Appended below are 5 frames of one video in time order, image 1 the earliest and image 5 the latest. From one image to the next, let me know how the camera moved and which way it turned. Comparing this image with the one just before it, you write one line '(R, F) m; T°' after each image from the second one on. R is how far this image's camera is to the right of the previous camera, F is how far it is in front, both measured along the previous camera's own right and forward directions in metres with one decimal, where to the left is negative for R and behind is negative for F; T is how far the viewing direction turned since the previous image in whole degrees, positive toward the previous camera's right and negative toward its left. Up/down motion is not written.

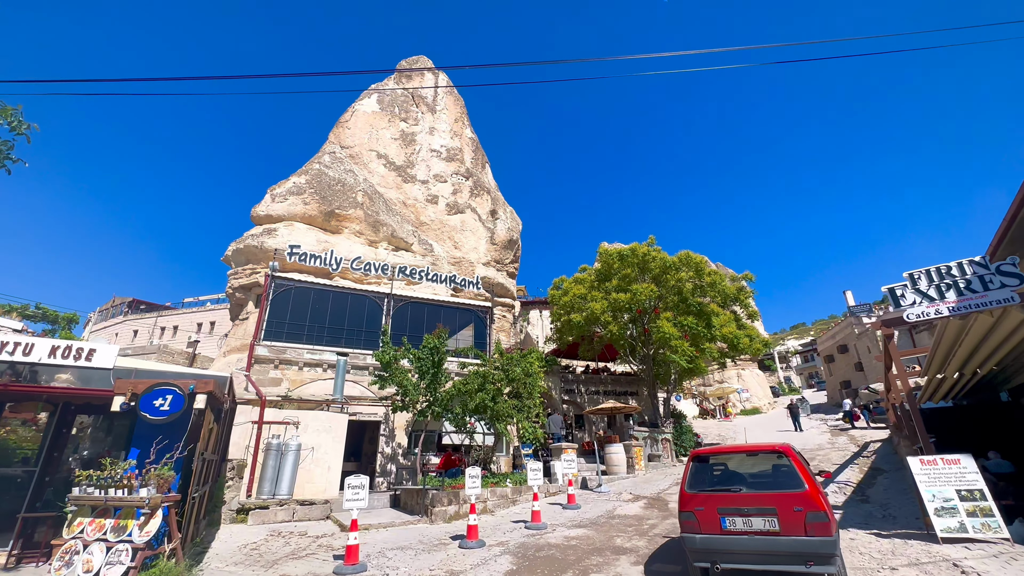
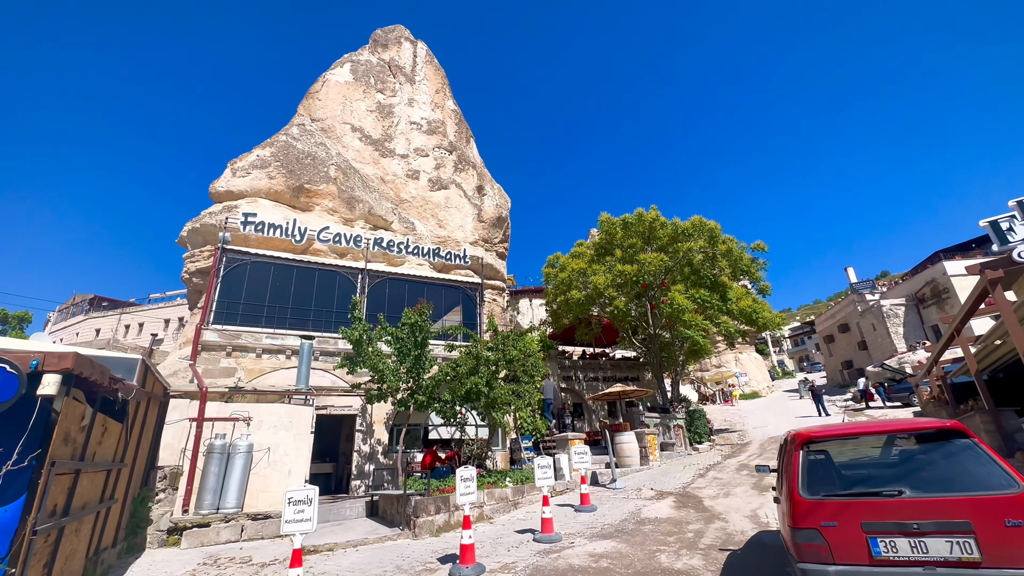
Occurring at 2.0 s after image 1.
(-0.2, +2.1) m; +2°
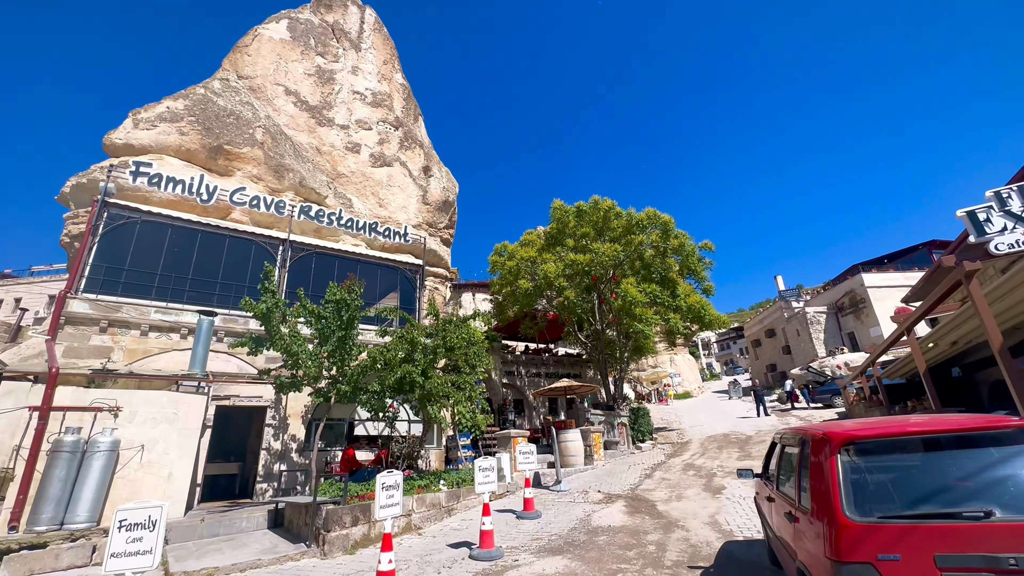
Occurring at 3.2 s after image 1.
(0.0, +1.2) m; +7°
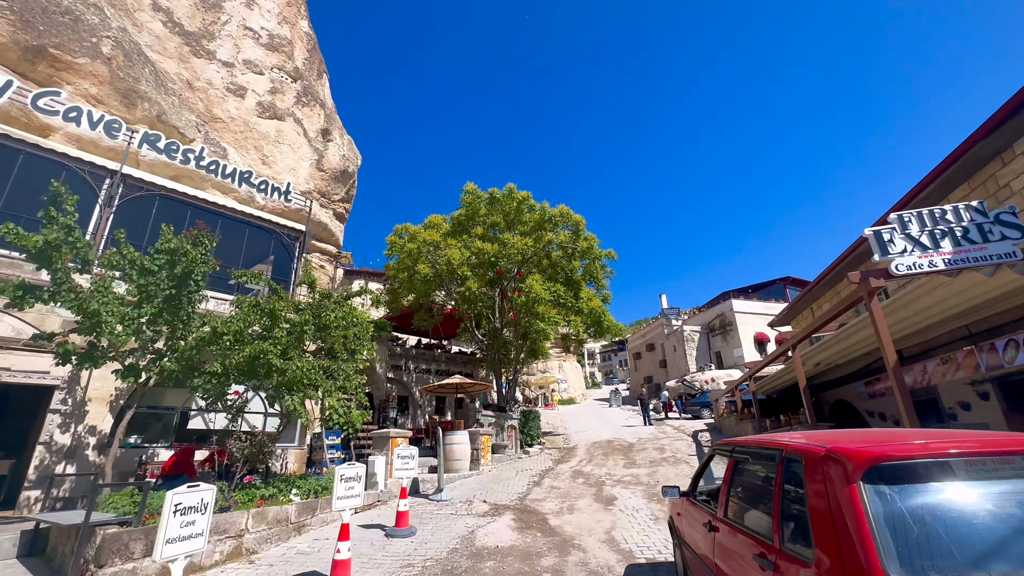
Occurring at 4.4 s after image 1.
(0.0, +1.3) m; +13°
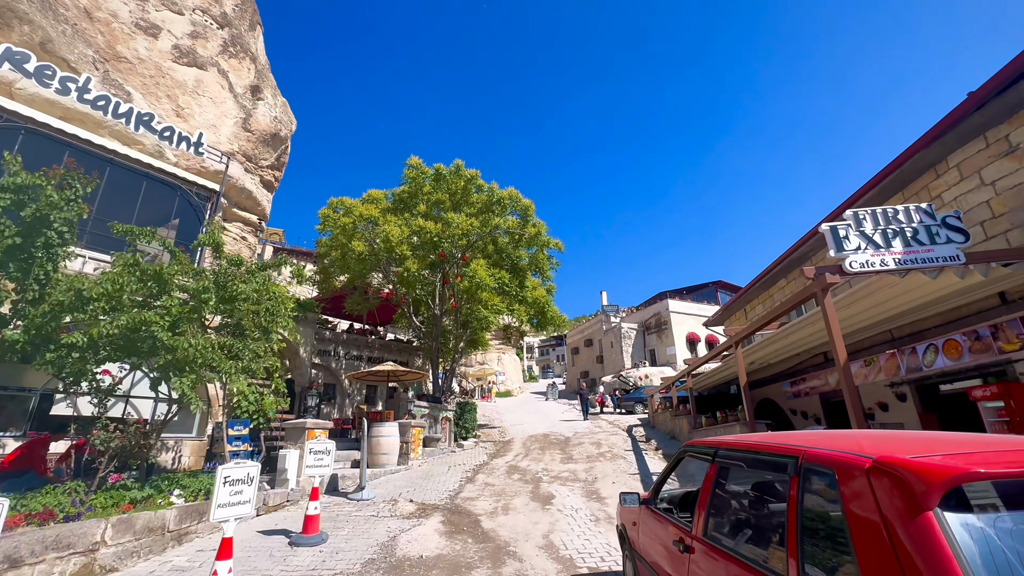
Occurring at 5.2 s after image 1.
(0.0, +0.8) m; +7°
